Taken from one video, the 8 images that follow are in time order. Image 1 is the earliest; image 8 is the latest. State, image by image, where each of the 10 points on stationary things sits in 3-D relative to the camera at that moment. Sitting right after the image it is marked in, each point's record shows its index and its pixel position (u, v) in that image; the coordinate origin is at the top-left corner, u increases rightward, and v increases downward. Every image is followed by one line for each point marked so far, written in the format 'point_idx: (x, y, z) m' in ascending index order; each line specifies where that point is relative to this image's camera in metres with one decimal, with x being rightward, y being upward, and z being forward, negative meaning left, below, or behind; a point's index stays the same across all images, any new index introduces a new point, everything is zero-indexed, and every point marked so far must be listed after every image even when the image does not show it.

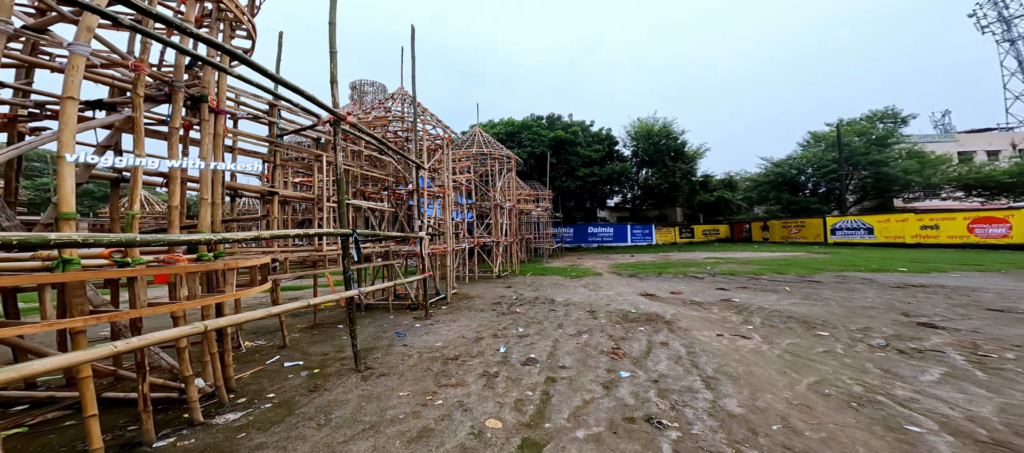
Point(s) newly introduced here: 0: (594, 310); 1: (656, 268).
0: (+1.9, -2.0, +8.2) m
1: (+7.8, -2.0, +16.5) m
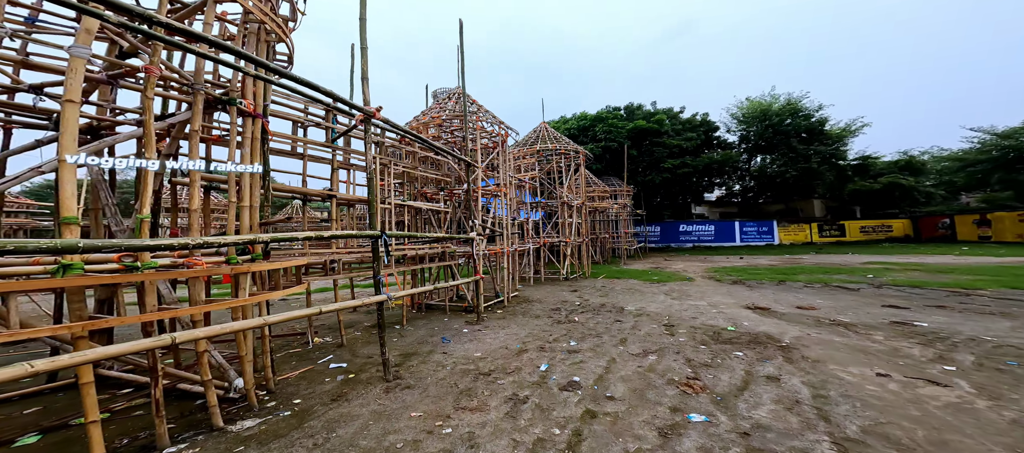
0: (+3.2, -2.0, +7.0) m
1: (+10.7, -1.9, +13.8) m
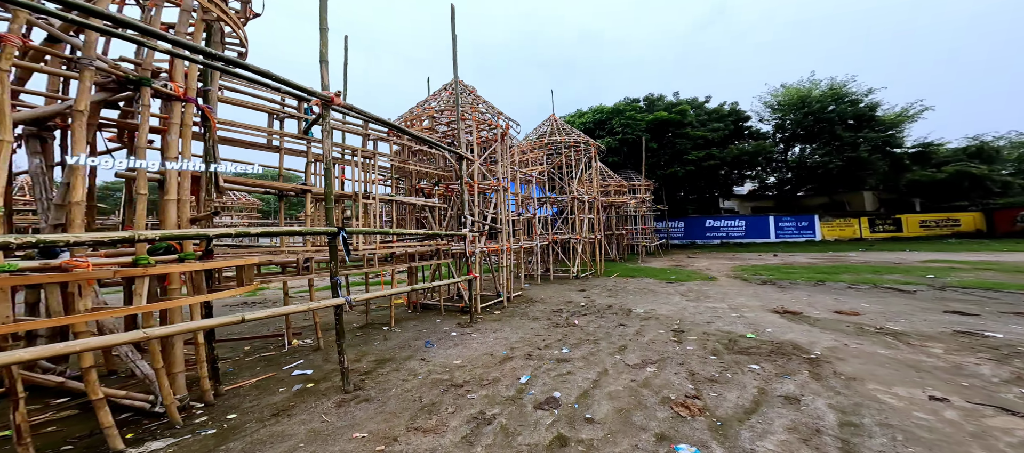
0: (+3.1, -1.9, +6.4) m
1: (+11.0, -1.7, +12.7) m
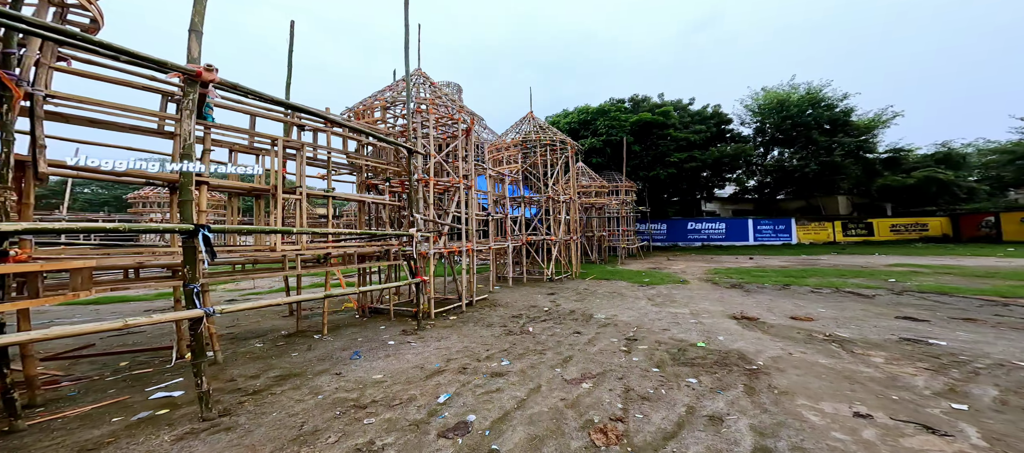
0: (+2.2, -2.0, +6.3) m
1: (+9.9, -1.8, +12.8) m
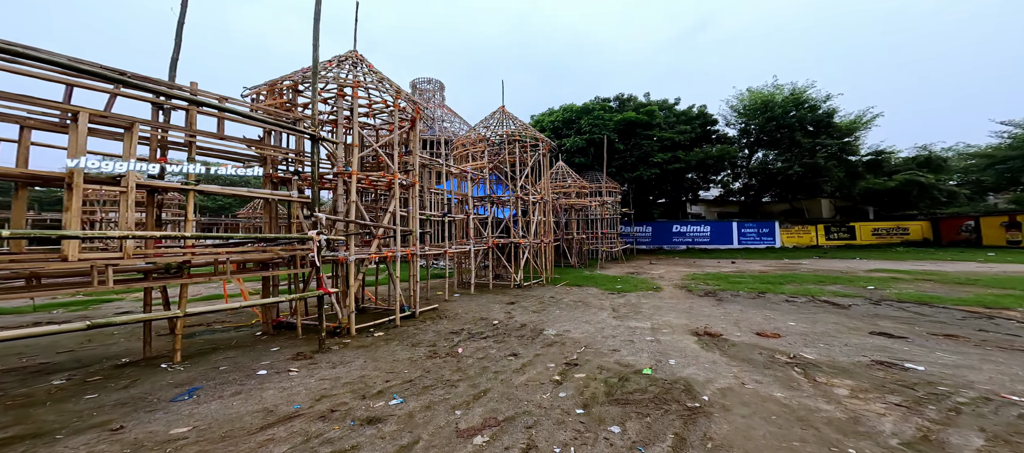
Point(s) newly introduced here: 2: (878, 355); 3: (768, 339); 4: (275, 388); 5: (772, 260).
0: (+1.0, -2.1, +5.4) m
1: (+8.6, -2.0, +12.1) m
2: (+5.8, -2.0, +5.5) m
3: (+4.7, -2.1, +6.4) m
4: (-2.6, -1.8, +3.9) m
5: (+14.4, -1.9, +19.5) m
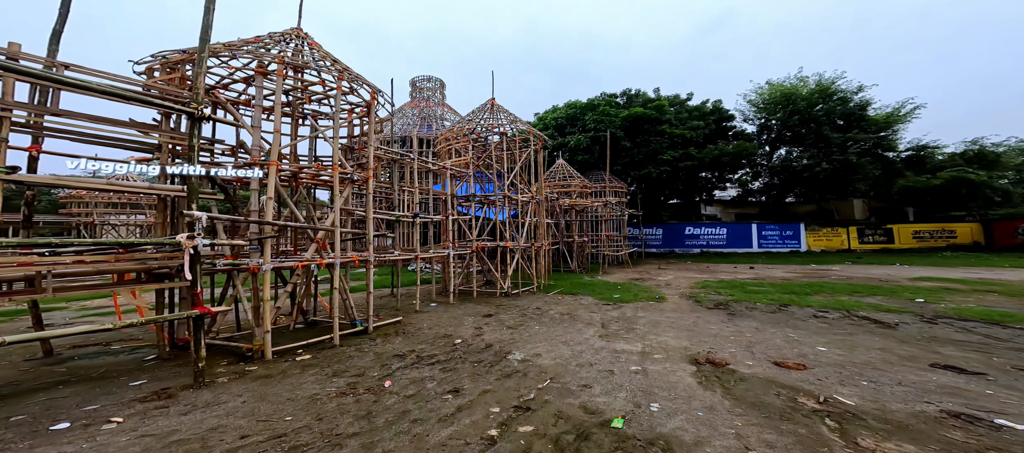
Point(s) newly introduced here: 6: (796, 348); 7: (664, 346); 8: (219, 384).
0: (+0.2, -2.1, +4.1) m
1: (+8.1, -2.0, +10.4) m
2: (+5.0, -2.0, +4.0) m
3: (+4.0, -2.1, +5.0) m
4: (-3.5, -1.8, +2.7) m
5: (+14.3, -2.0, +17.6) m
6: (+4.9, -2.1, +5.9) m
7: (+2.8, -2.1, +6.4) m
8: (-3.4, -1.9, +4.0) m
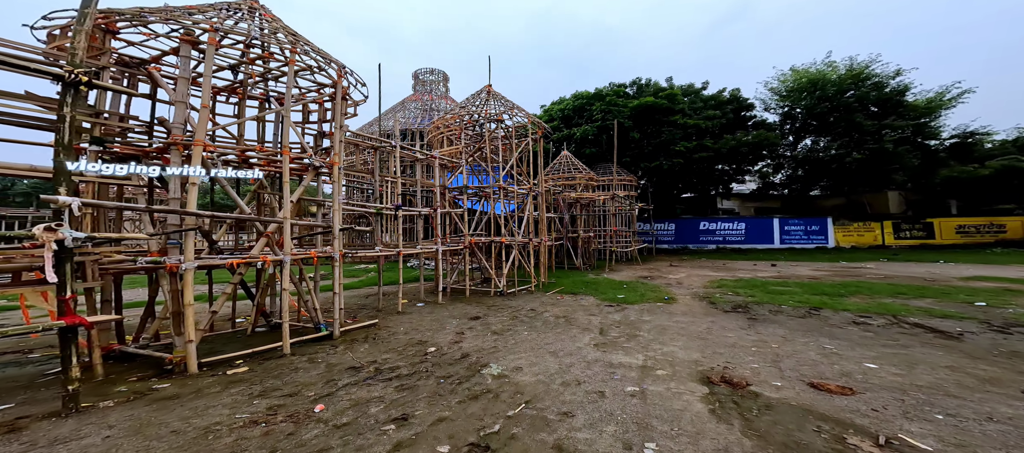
0: (-0.3, -1.9, +3.2) m
1: (+7.9, -1.8, +9.2) m
2: (+4.6, -1.9, +2.9) m
3: (+3.6, -1.9, +3.9) m
4: (-4.0, -1.7, +1.9) m
5: (+14.4, -1.7, +16.1) m
6: (+4.5, -1.9, +4.8) m
7: (+2.5, -2.0, +5.4) m
8: (-3.9, -1.7, +3.2) m
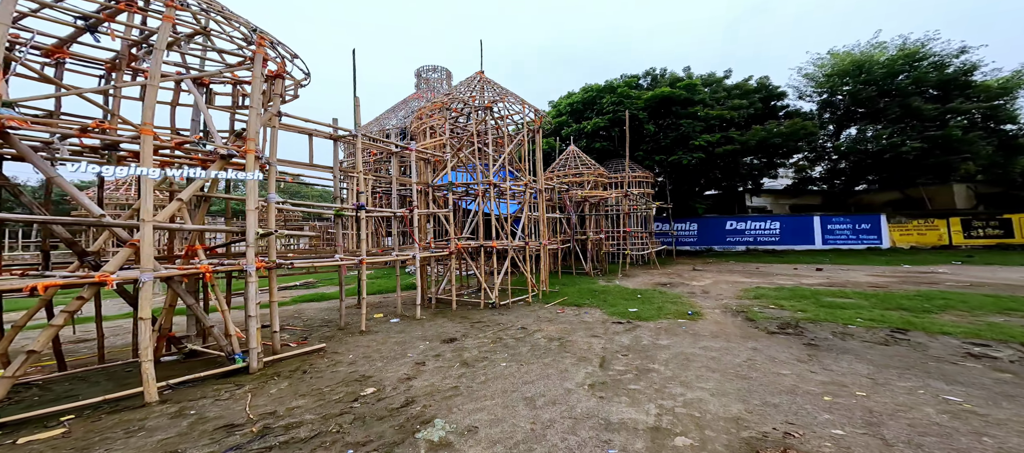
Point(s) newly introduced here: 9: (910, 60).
0: (-0.9, -1.9, +1.6) m
1: (+7.6, -1.7, +7.1) m
2: (+3.9, -1.7, +1.0) m
3: (+3.0, -1.8, +2.0) m
4: (-4.6, -1.6, +0.5) m
5: (+14.4, -1.6, +13.7) m
6: (+4.0, -1.8, +2.9) m
7: (+2.0, -1.9, +3.6) m
8: (-4.5, -1.7, +1.8) m
9: (+21.5, +9.3, +19.0) m
